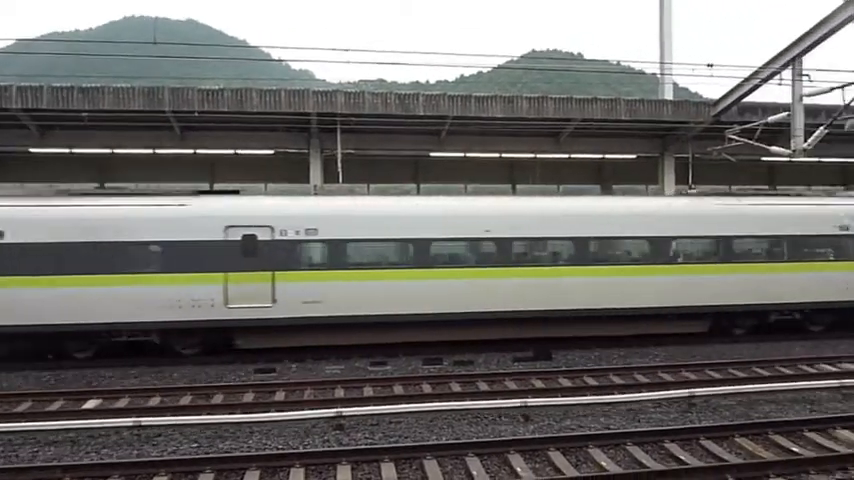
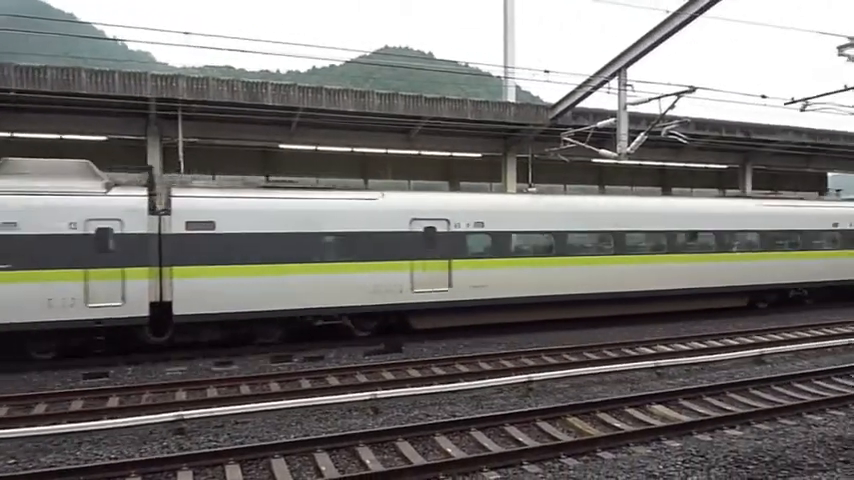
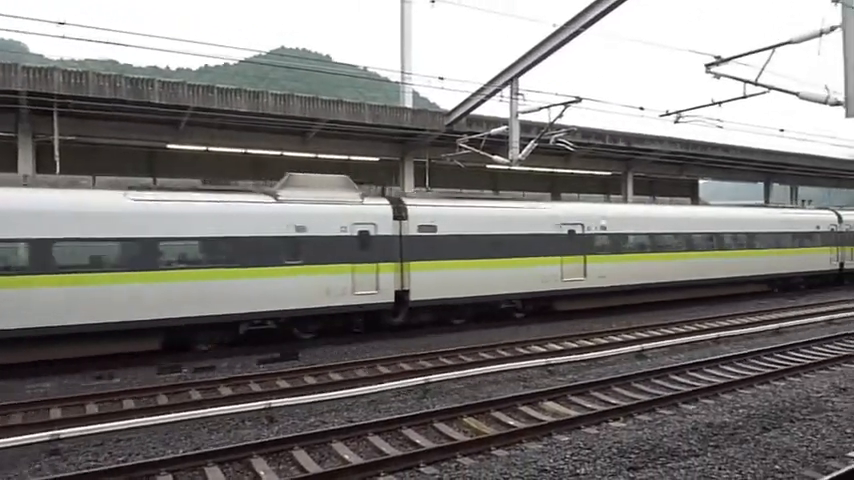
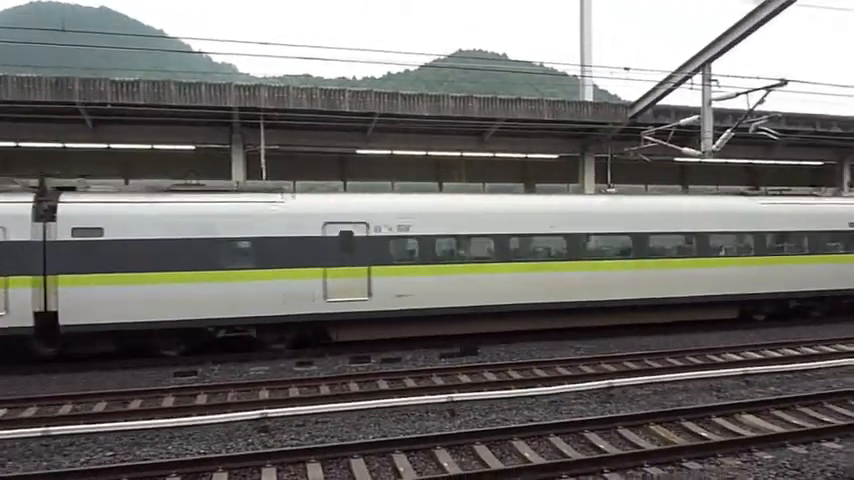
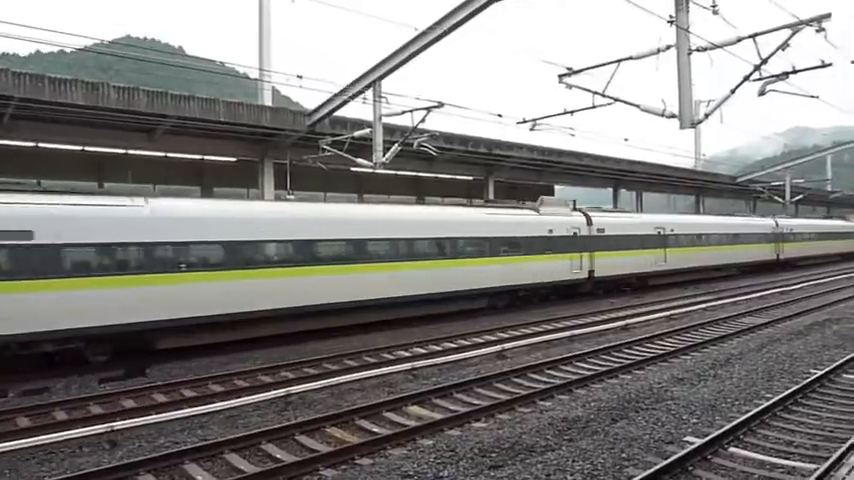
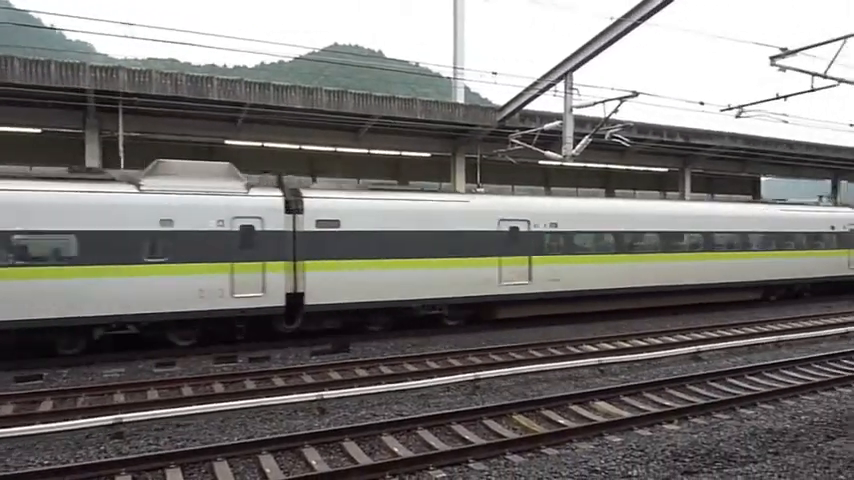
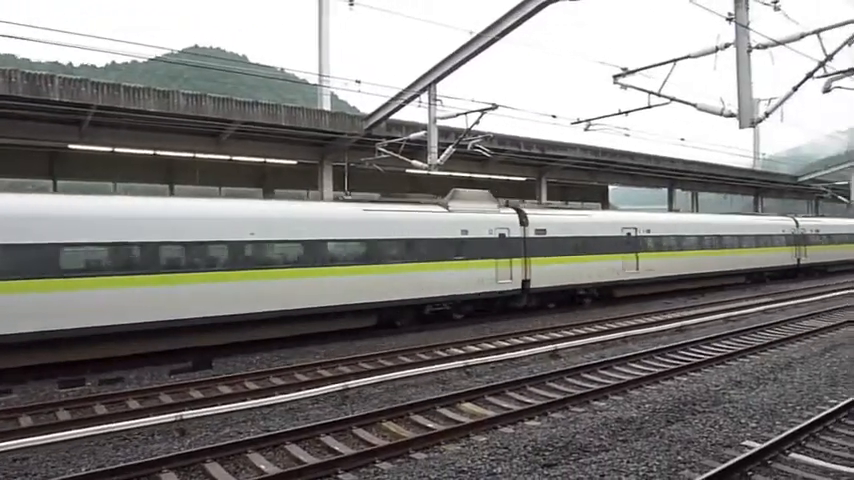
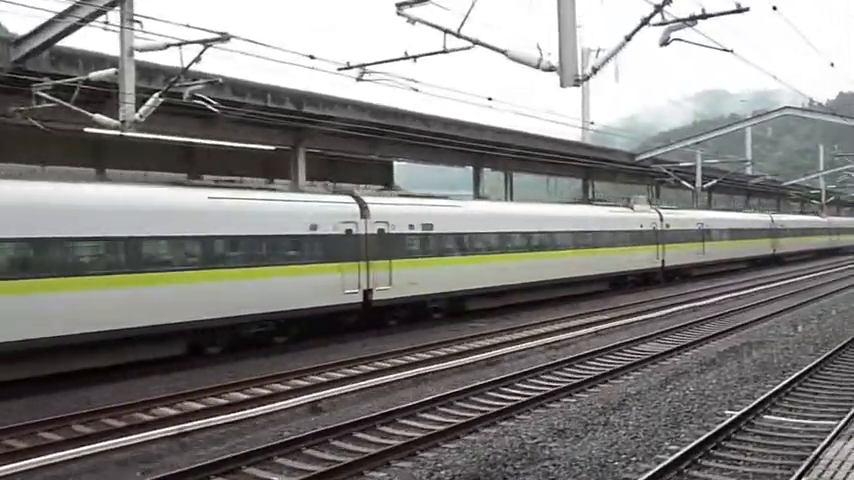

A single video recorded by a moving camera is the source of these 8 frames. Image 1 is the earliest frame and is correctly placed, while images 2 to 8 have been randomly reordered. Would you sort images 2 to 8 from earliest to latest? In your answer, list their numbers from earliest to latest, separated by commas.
4, 2, 6, 3, 7, 5, 8
